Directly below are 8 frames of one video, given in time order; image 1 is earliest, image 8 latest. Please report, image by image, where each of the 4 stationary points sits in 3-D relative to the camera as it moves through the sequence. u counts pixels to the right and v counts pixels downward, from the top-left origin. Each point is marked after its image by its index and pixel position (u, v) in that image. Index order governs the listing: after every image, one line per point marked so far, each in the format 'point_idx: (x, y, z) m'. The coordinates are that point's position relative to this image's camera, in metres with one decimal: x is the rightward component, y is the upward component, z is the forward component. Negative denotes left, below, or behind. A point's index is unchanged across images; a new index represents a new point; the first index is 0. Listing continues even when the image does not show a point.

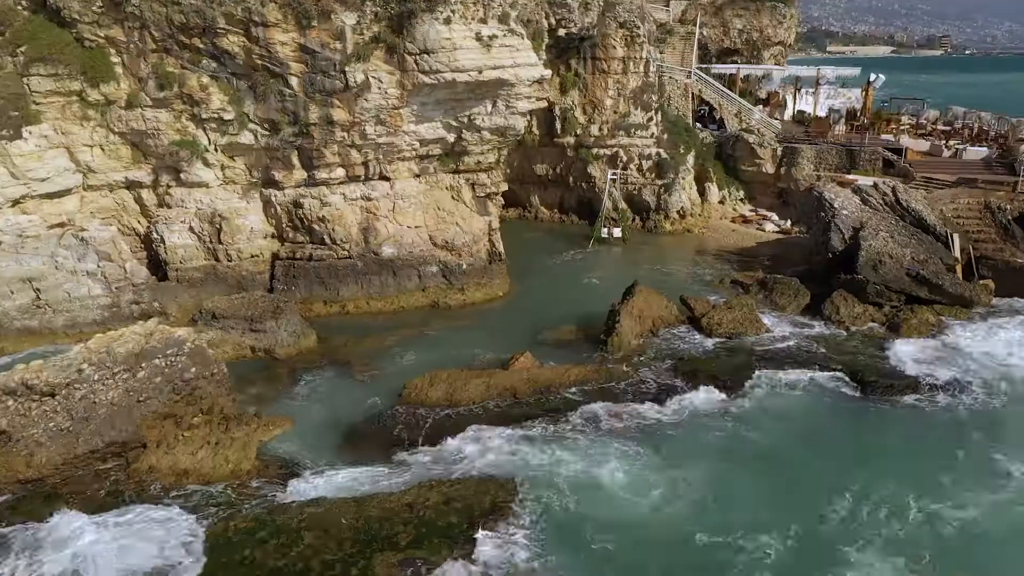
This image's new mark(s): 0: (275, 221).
0: (-4.3, +1.2, +15.5) m
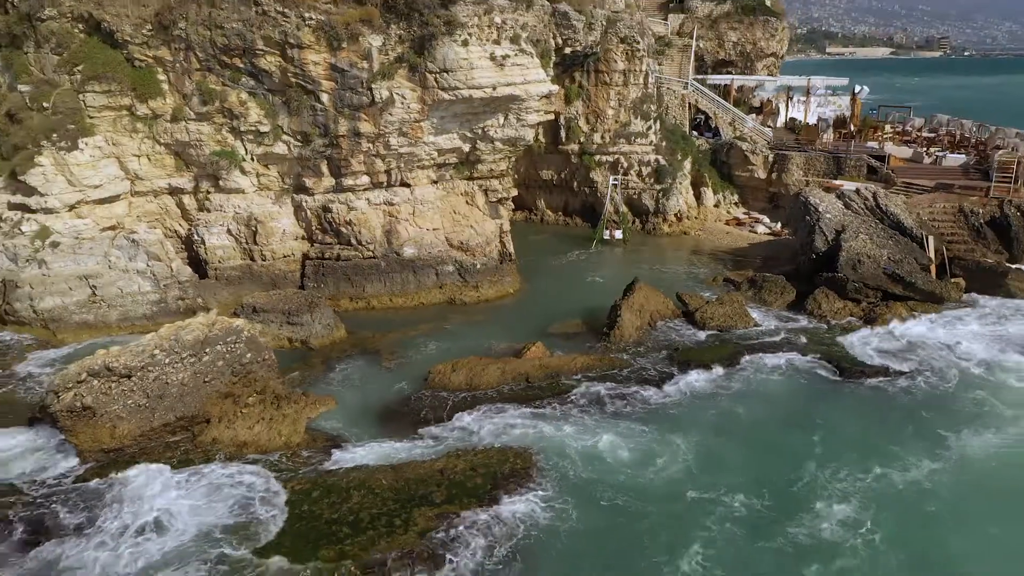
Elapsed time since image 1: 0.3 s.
0: (-4.1, +1.3, +16.9) m
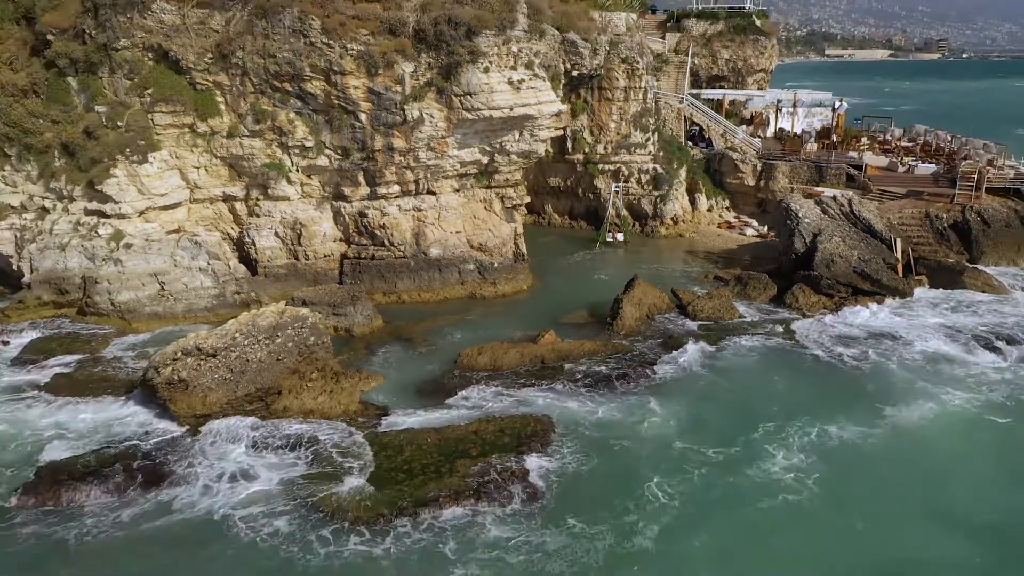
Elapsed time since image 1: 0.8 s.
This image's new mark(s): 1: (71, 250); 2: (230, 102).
0: (-3.8, +1.4, +19.1) m
1: (-9.0, +0.8, +17.2) m
2: (-5.9, +3.9, +17.9) m
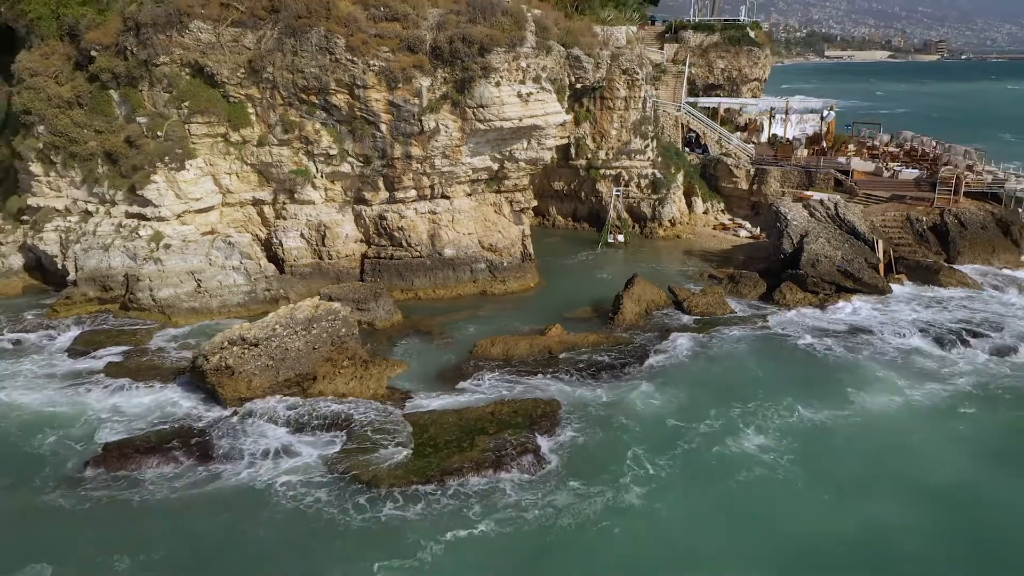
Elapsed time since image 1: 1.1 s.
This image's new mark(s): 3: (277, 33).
0: (-3.6, +1.4, +20.5) m
1: (-8.8, +0.8, +18.6) m
2: (-5.7, +4.0, +19.3) m
3: (-5.2, +5.7, +18.8) m
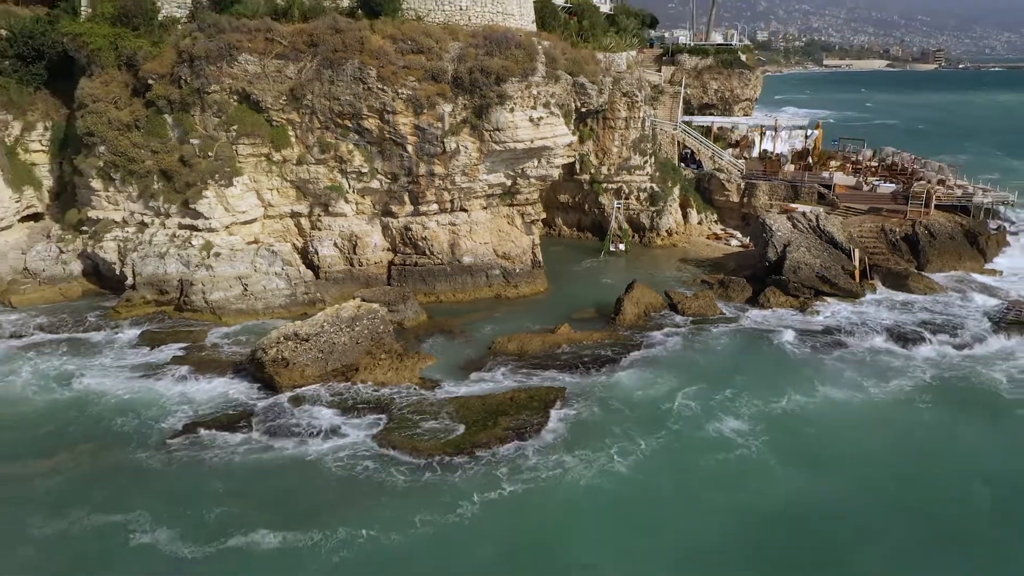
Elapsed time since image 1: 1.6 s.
0: (-3.3, +1.3, +22.8) m
1: (-8.5, +0.7, +20.9) m
2: (-5.4, +3.9, +21.6) m
3: (-4.9, +5.6, +21.2) m
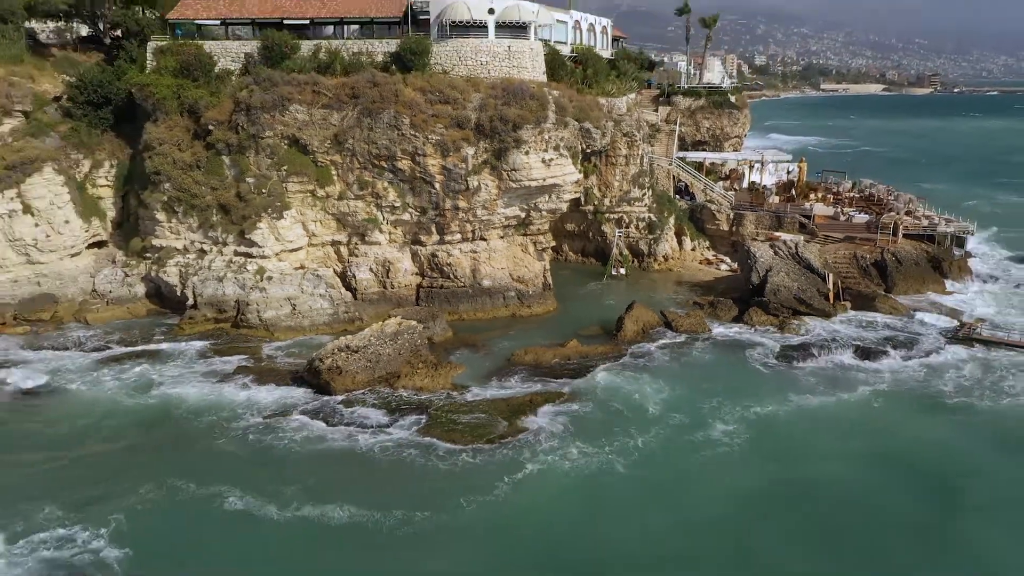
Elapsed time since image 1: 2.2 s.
0: (-2.9, +0.7, +25.8) m
1: (-8.0, +0.2, +23.9) m
2: (-5.0, +3.3, +24.7) m
3: (-4.5, +5.0, +24.3) m
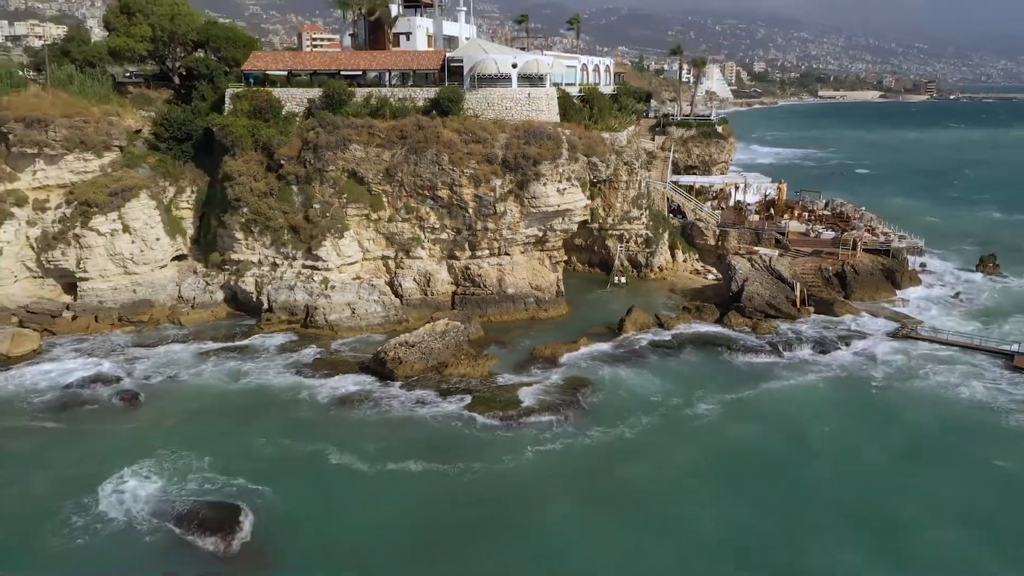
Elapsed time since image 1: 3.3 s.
0: (-2.2, +0.5, +31.0) m
1: (-7.3, -0.1, +29.1) m
2: (-4.3, +3.1, +29.9) m
3: (-3.8, +4.8, +29.5) m
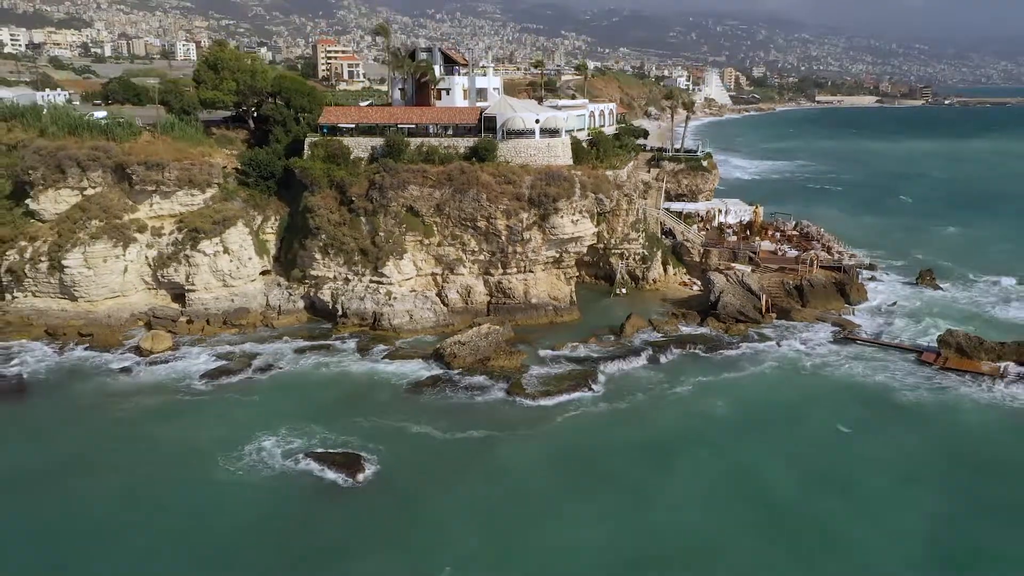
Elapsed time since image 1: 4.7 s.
0: (-1.1, 0.0, +38.8) m
1: (-6.3, -0.5, +36.9) m
2: (-3.2, +2.6, +37.7) m
3: (-2.7, +4.3, +37.3) m
